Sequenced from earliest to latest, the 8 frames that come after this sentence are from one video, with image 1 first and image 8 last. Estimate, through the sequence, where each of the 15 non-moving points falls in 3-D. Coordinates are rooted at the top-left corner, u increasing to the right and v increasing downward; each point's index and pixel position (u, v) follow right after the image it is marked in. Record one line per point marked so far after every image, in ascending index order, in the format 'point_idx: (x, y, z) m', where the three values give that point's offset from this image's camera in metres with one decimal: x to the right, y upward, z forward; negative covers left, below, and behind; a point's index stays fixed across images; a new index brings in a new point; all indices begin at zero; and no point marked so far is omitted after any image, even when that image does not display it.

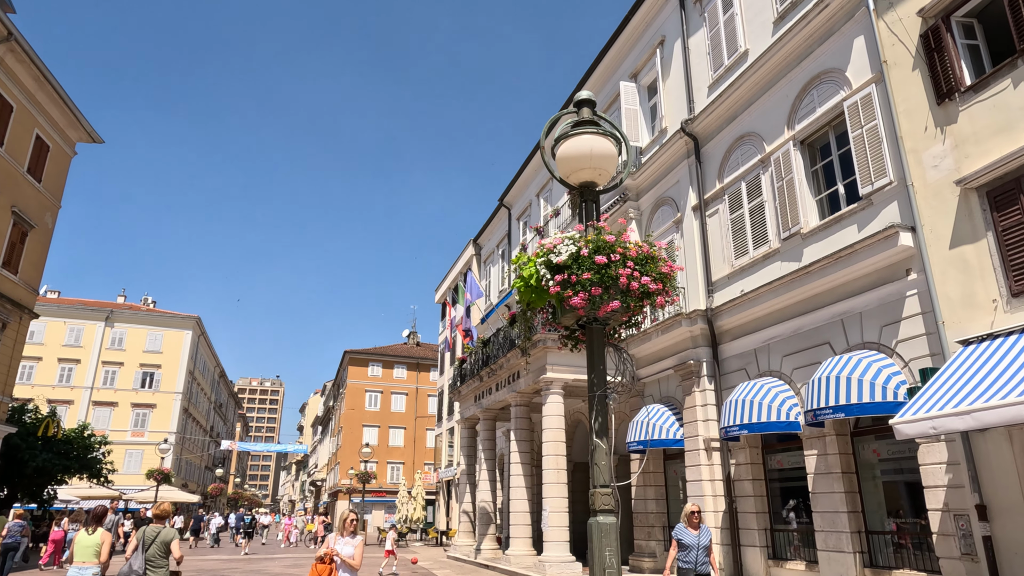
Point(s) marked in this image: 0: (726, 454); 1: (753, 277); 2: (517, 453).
0: (+4.2, -3.3, +13.1) m
1: (+4.8, +0.2, +13.1) m
2: (+0.1, -4.3, +17.2) m
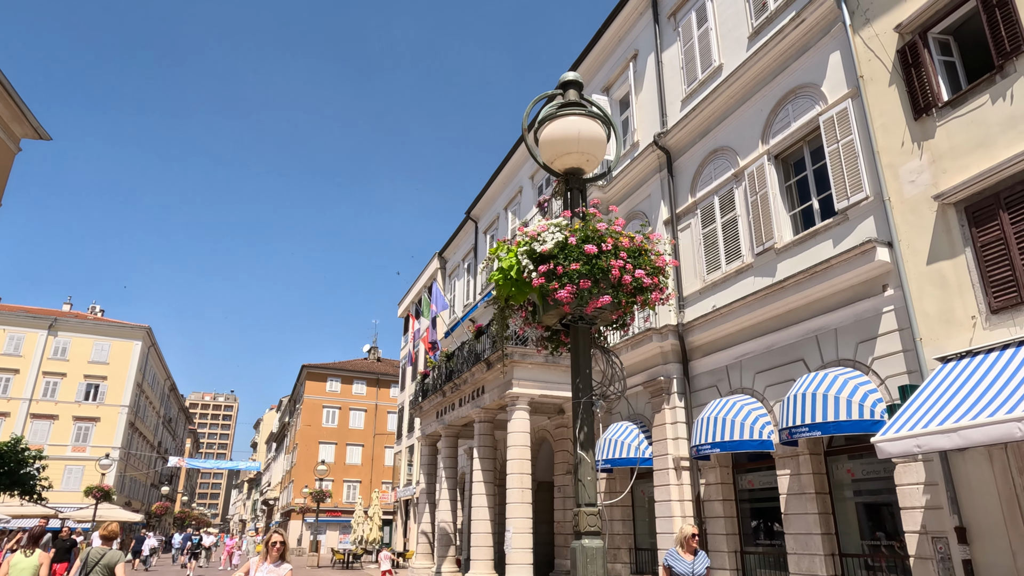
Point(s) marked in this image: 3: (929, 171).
0: (+3.5, -3.6, +12.8) m
1: (+4.2, -0.1, +12.9) m
2: (-0.8, -4.6, +16.5) m
3: (+5.8, +1.6, +9.2) m
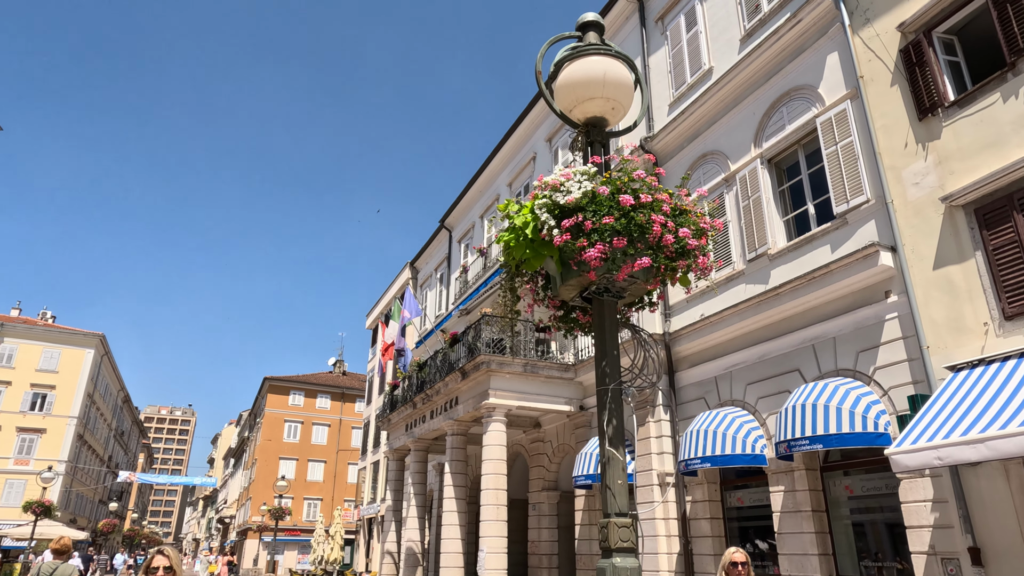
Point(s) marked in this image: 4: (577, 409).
0: (+3.1, -3.7, +12.2) m
1: (+3.8, -0.2, +12.4) m
2: (-1.4, -4.7, +15.7) m
3: (+5.7, +1.5, +8.9) m
4: (+1.5, -2.8, +15.1) m
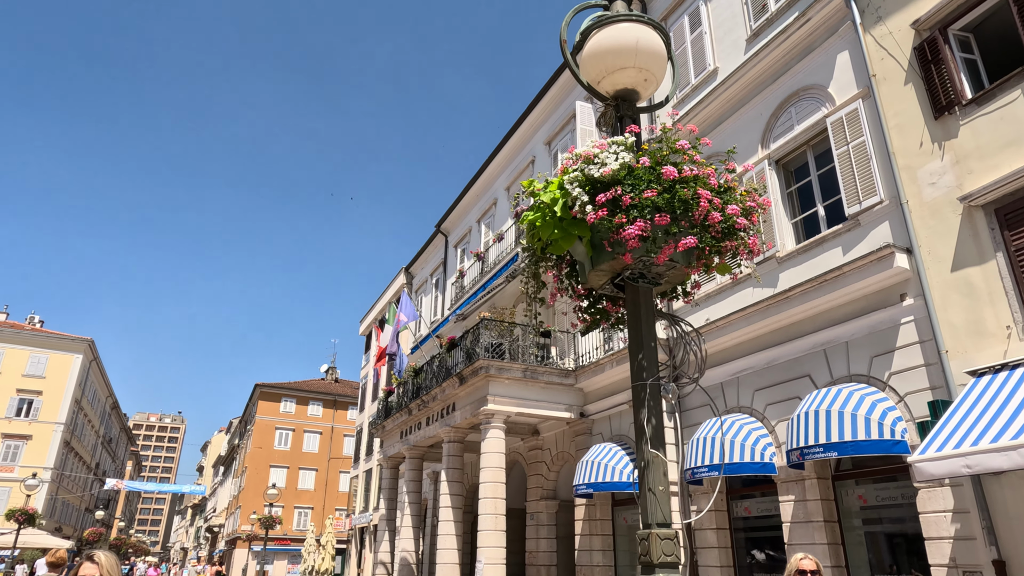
0: (+3.1, -3.8, +11.8) m
1: (+3.8, -0.3, +12.1) m
2: (-1.5, -4.8, +15.3) m
3: (+5.7, +1.5, +8.6) m
4: (+1.4, -2.9, +14.7) m
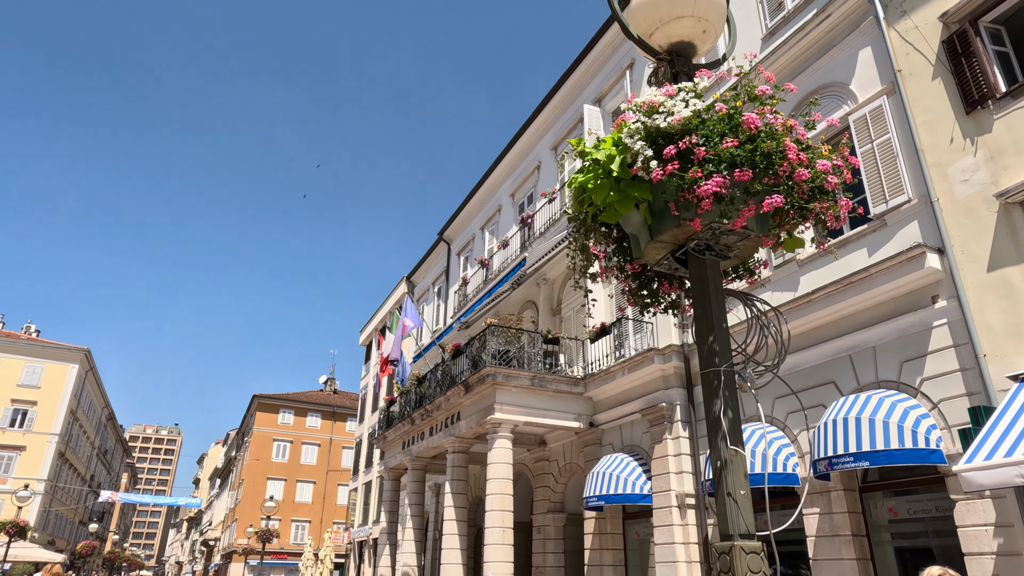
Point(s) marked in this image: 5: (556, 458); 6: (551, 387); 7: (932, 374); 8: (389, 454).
0: (+3.3, -3.8, +11.3) m
1: (+4.0, -0.4, +11.7) m
2: (-1.3, -4.9, +14.8) m
3: (+5.9, +1.5, +8.2) m
4: (+1.6, -3.0, +14.3) m
5: (+1.0, -4.0, +15.6) m
6: (+0.8, -2.1, +14.0) m
7: (+5.3, -1.1, +8.4) m
8: (-3.7, -5.0, +19.7) m
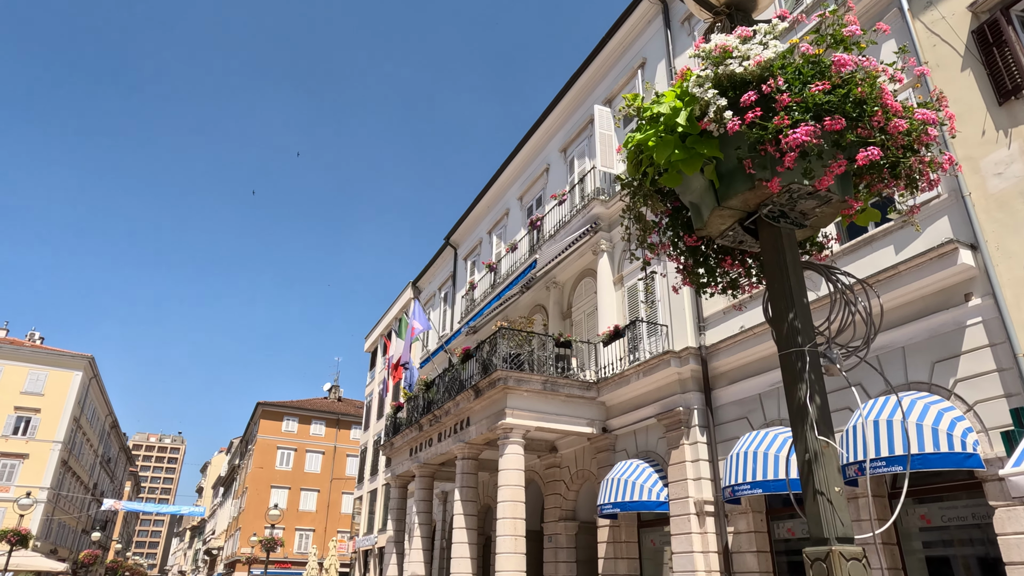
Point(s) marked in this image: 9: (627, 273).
0: (+3.5, -3.8, +11.0) m
1: (+4.2, -0.4, +11.4) m
2: (-1.1, -5.0, +14.4) m
3: (+6.1, +1.5, +7.9) m
4: (+1.8, -3.0, +13.9) m
5: (+1.3, -4.1, +15.3) m
6: (+1.1, -2.2, +13.7) m
7: (+5.5, -1.1, +8.0) m
8: (-3.4, -5.1, +19.4) m
9: (+2.6, +0.3, +15.2) m
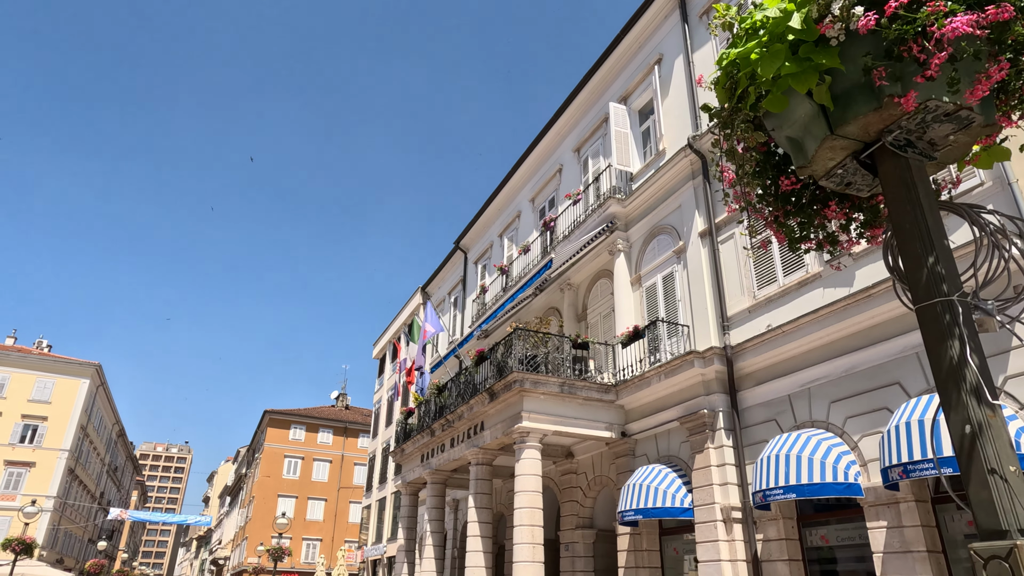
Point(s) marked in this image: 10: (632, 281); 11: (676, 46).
0: (+3.8, -3.8, +10.5) m
1: (+4.5, -0.3, +11.0) m
2: (-0.8, -5.0, +14.0) m
3: (+6.4, +1.6, +7.5) m
4: (+2.2, -3.0, +13.5) m
5: (+1.6, -4.1, +14.8) m
6: (+1.4, -2.1, +13.3) m
7: (+5.8, -1.0, +7.6) m
8: (-3.0, -5.2, +18.9) m
9: (+3.0, +0.3, +14.8) m
10: (+2.8, +0.2, +15.1) m
11: (+3.8, +5.6, +15.3) m
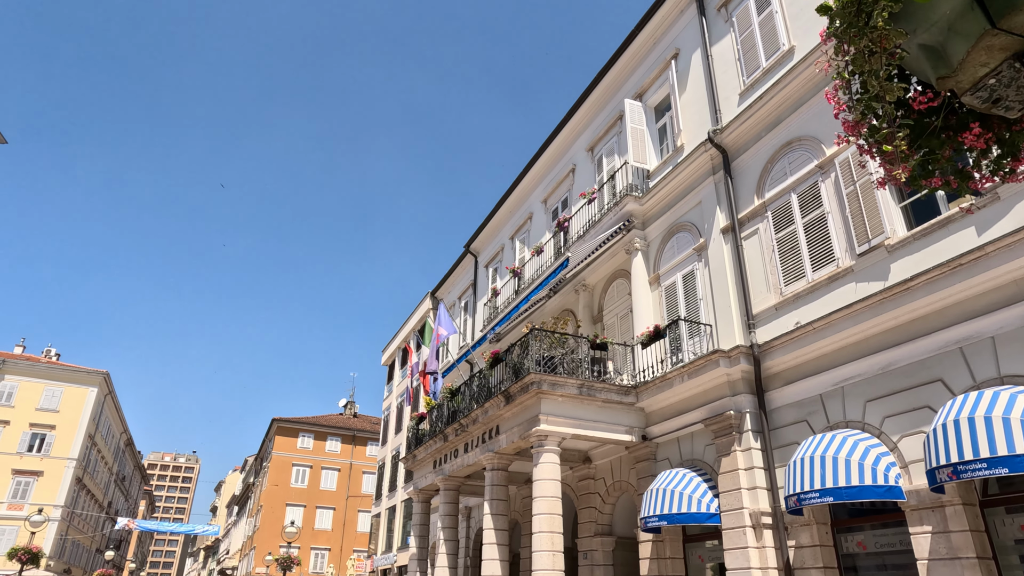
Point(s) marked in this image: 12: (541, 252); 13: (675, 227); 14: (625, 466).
0: (+4.1, -3.7, +10.1) m
1: (+4.8, -0.3, +10.5) m
2: (-0.4, -5.0, +13.5) m
3: (+6.6, +1.7, +7.1) m
4: (+2.5, -3.0, +13.1) m
5: (+2.0, -4.1, +14.4) m
6: (+1.7, -2.1, +12.9) m
7: (+6.1, -0.8, +7.1) m
8: (-2.6, -5.2, +18.5) m
9: (+3.3, +0.3, +14.4) m
10: (+3.1, +0.2, +14.7) m
11: (+4.1, +5.6, +15.0) m
12: (+0.9, +1.1, +19.6) m
13: (+3.5, +1.3, +14.3) m
14: (+2.3, -3.7, +13.7) m
